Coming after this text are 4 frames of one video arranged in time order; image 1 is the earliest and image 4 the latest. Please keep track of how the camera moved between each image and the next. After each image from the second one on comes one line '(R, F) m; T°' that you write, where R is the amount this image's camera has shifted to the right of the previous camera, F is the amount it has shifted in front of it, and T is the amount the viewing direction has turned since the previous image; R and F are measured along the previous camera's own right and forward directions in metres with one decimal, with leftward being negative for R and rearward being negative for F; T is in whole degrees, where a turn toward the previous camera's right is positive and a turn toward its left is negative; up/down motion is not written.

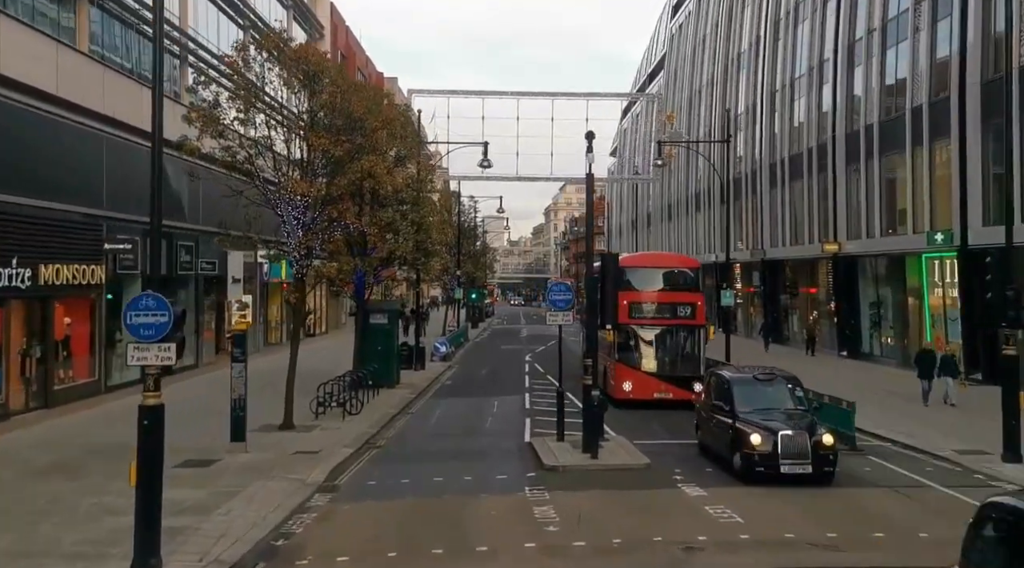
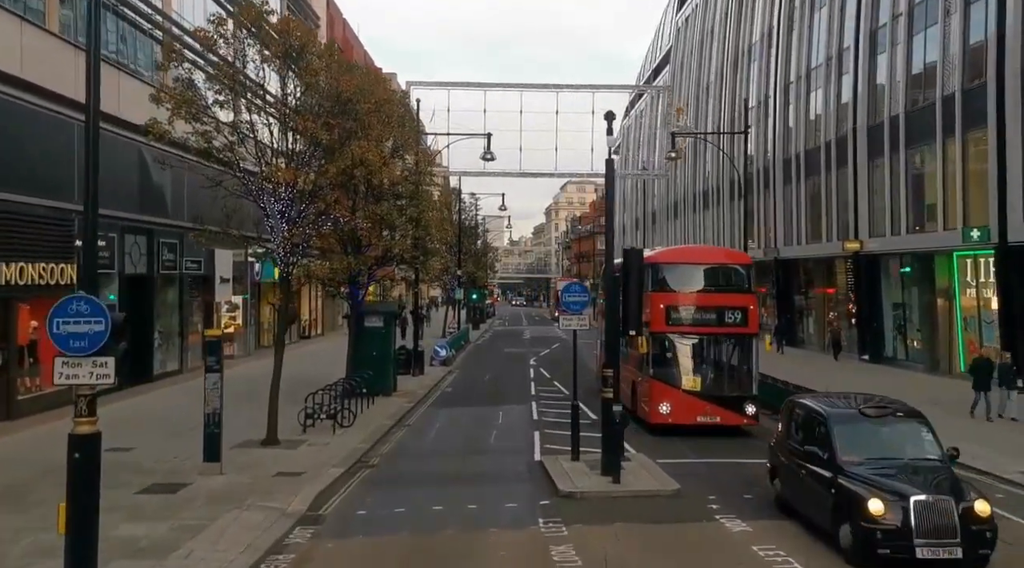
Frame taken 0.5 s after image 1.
(-0.2, +1.9) m; 0°
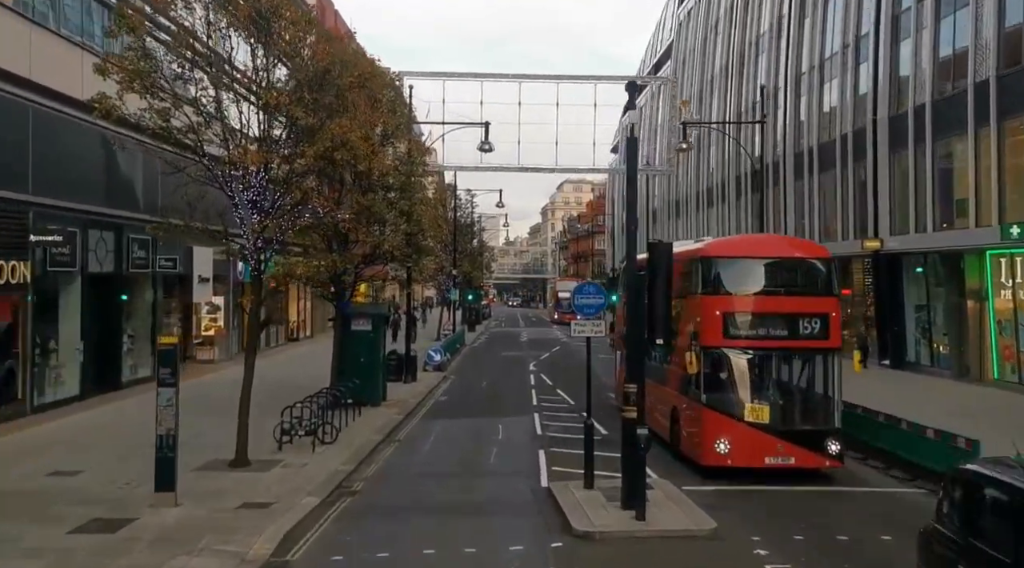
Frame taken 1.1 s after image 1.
(-0.1, +2.1) m; 0°
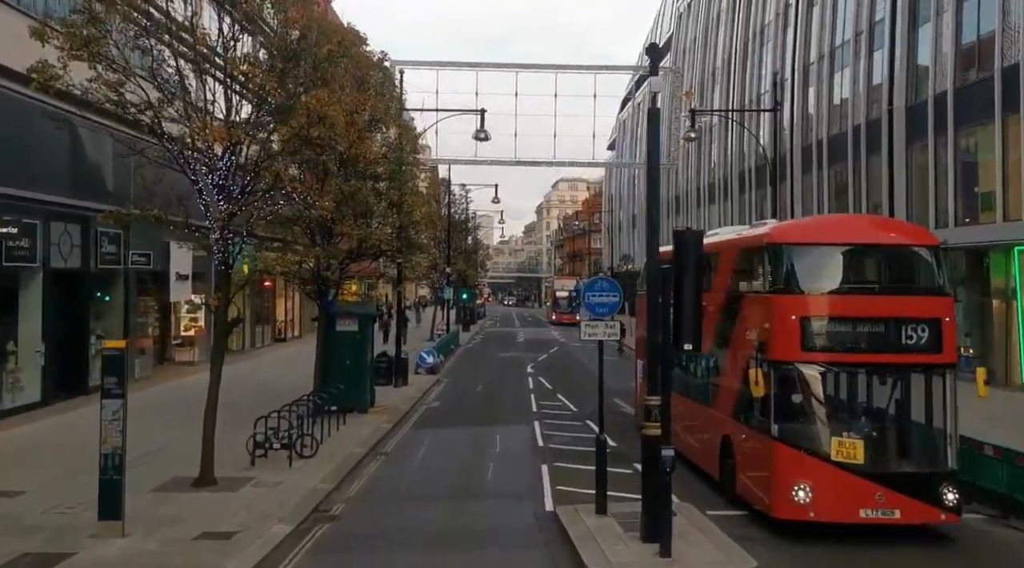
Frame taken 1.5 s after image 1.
(-0.1, +1.7) m; 0°
